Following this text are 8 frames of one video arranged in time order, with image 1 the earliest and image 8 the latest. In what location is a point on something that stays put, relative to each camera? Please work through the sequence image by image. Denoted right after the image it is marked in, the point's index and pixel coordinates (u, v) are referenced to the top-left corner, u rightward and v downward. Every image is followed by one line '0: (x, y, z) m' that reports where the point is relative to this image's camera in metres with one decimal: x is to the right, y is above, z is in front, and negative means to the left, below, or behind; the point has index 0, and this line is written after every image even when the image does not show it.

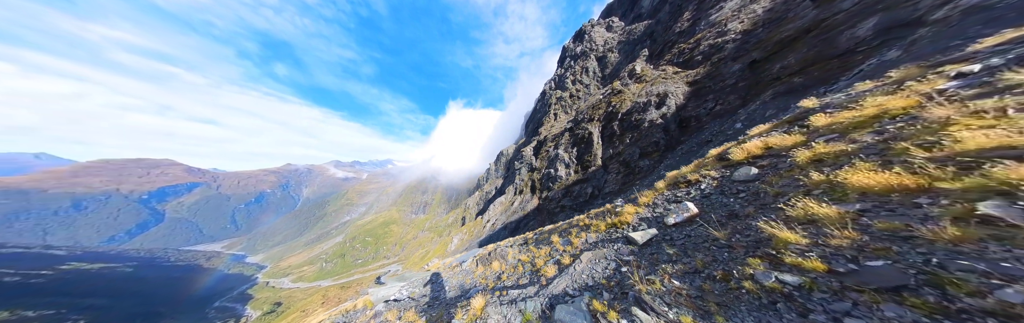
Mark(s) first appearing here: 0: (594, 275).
0: (+3.2, -3.9, +6.6) m
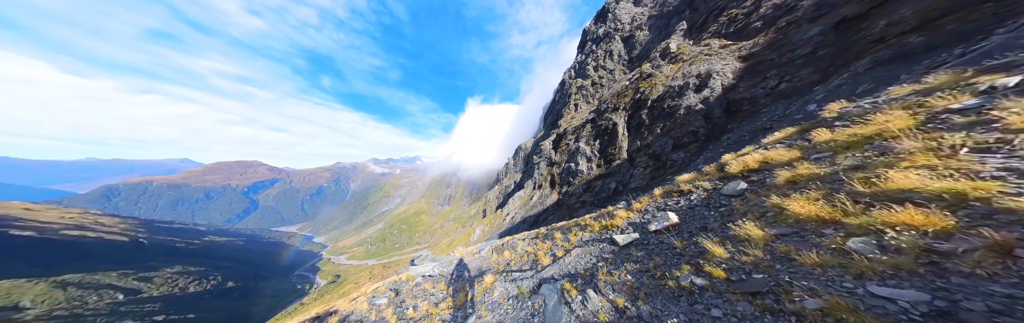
0: (+3.2, -4.7, +8.4) m
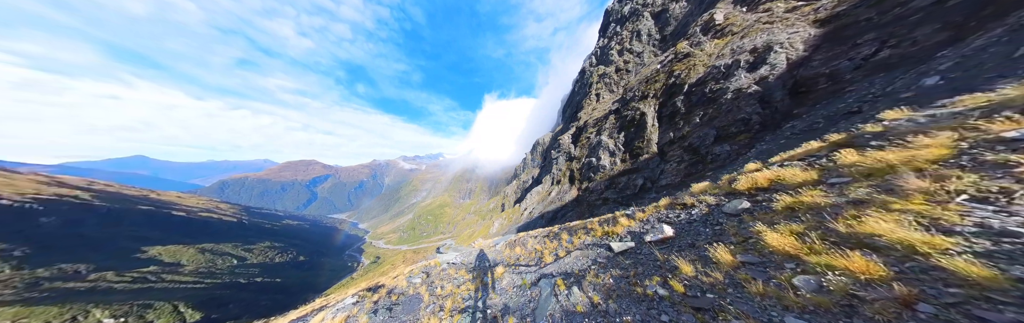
0: (+3.6, -5.5, +9.7) m
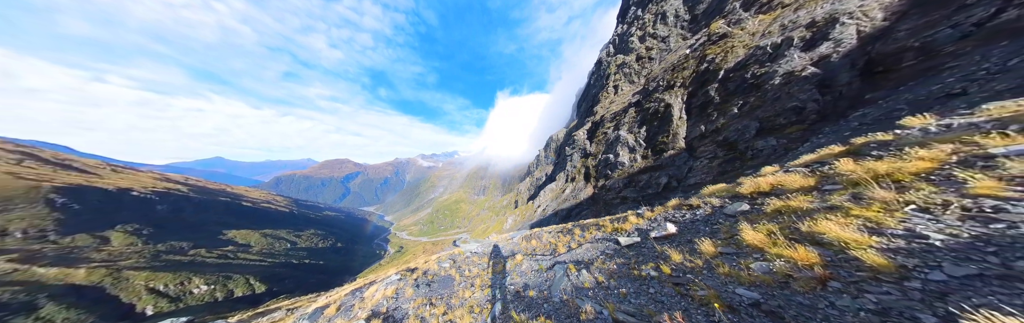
0: (+4.7, -5.7, +11.2) m
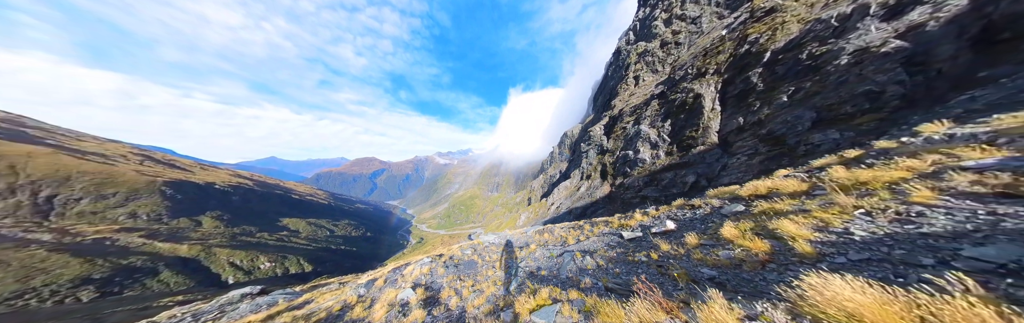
0: (+5.7, -6.0, +12.8) m
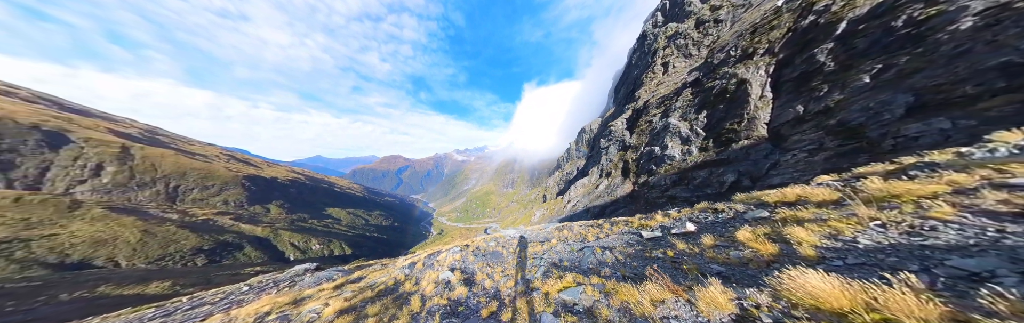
0: (+7.5, -6.2, +13.7) m
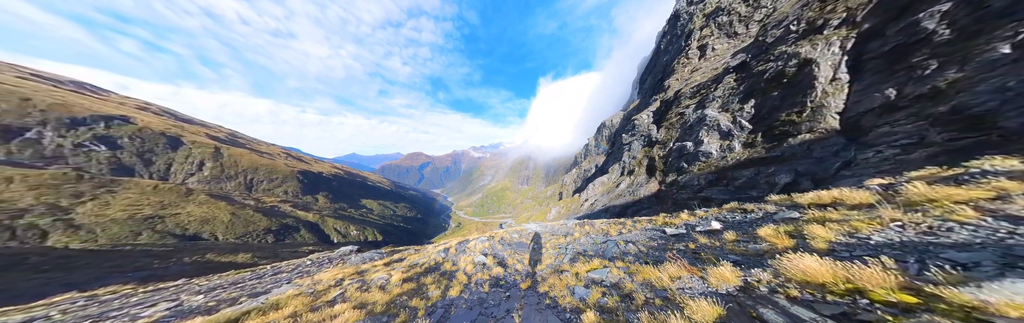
0: (+9.5, -6.2, +14.6) m
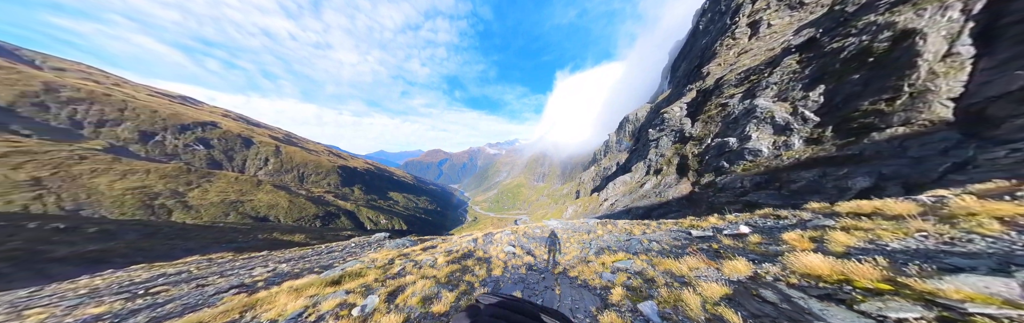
0: (+11.7, -6.5, +15.3) m
